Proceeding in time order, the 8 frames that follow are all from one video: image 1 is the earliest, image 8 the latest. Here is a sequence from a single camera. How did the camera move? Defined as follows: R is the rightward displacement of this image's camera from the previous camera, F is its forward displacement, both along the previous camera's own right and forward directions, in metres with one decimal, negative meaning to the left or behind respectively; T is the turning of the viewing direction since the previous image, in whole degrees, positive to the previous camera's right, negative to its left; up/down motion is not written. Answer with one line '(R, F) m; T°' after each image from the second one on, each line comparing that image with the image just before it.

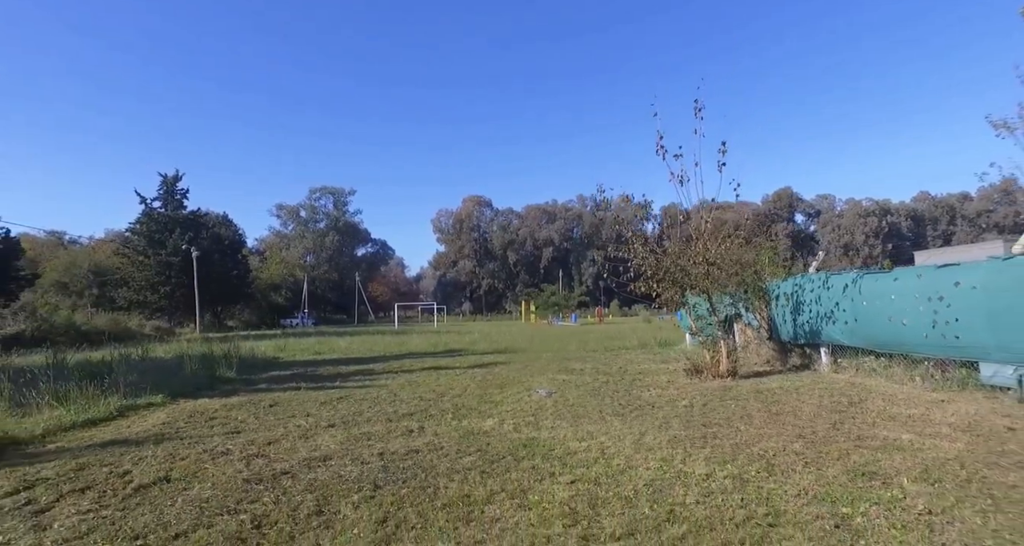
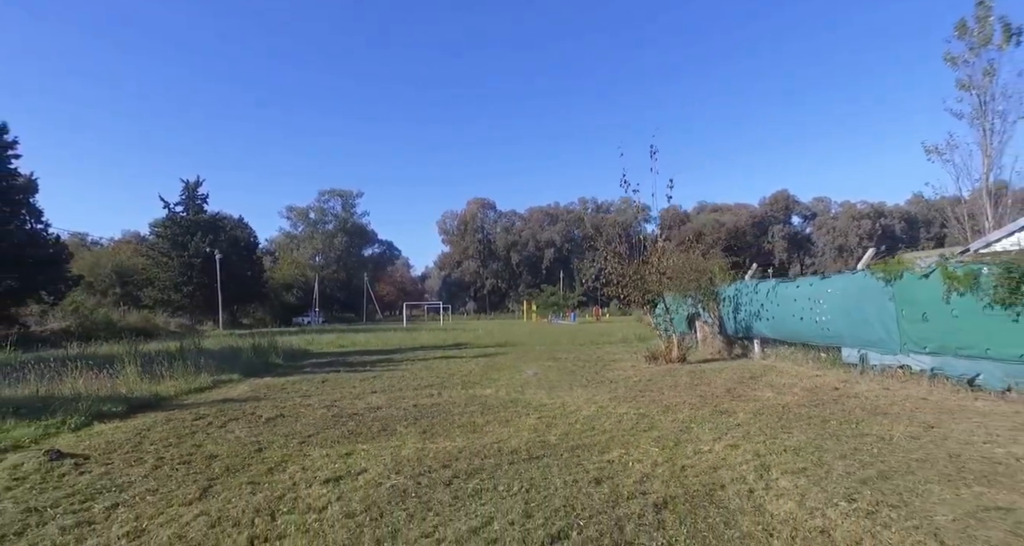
(+0.2, -2.7) m; 0°
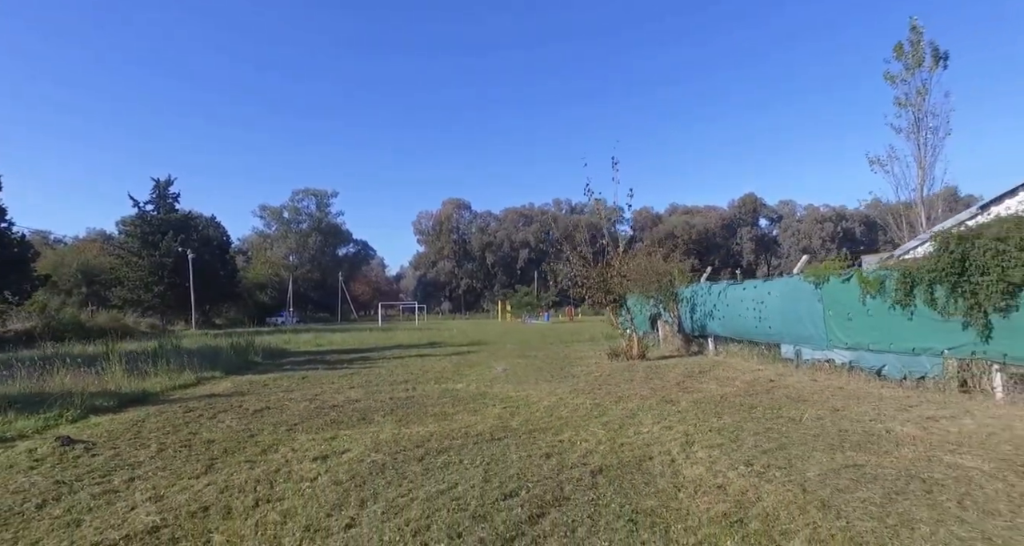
(+0.1, -0.7) m; +2°
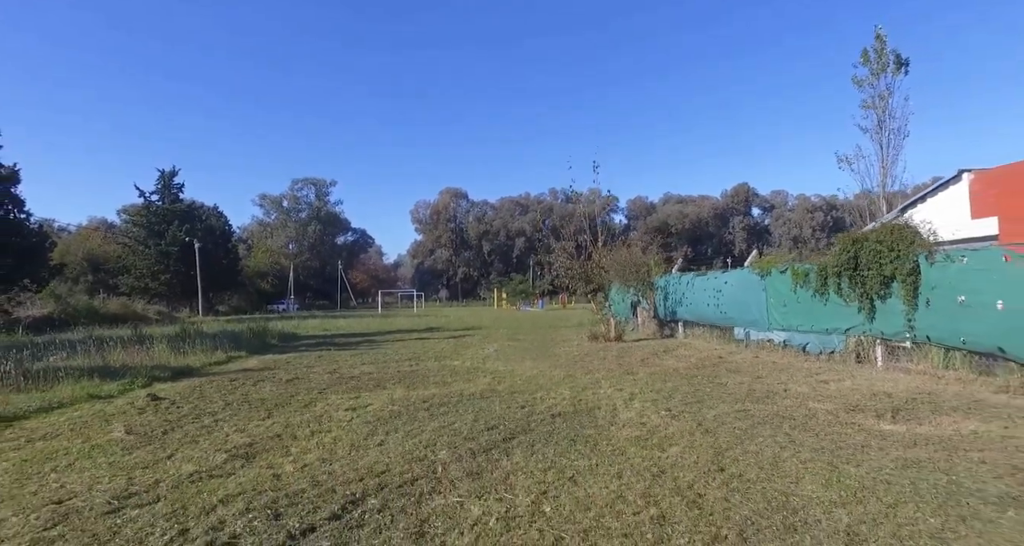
(+0.2, -1.6) m; 0°
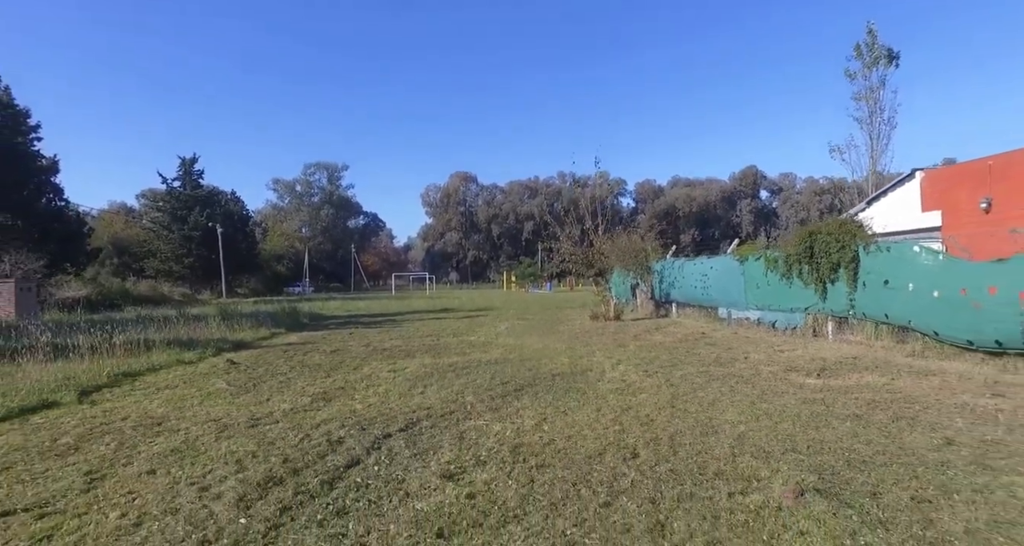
(0.0, -1.5) m; -1°
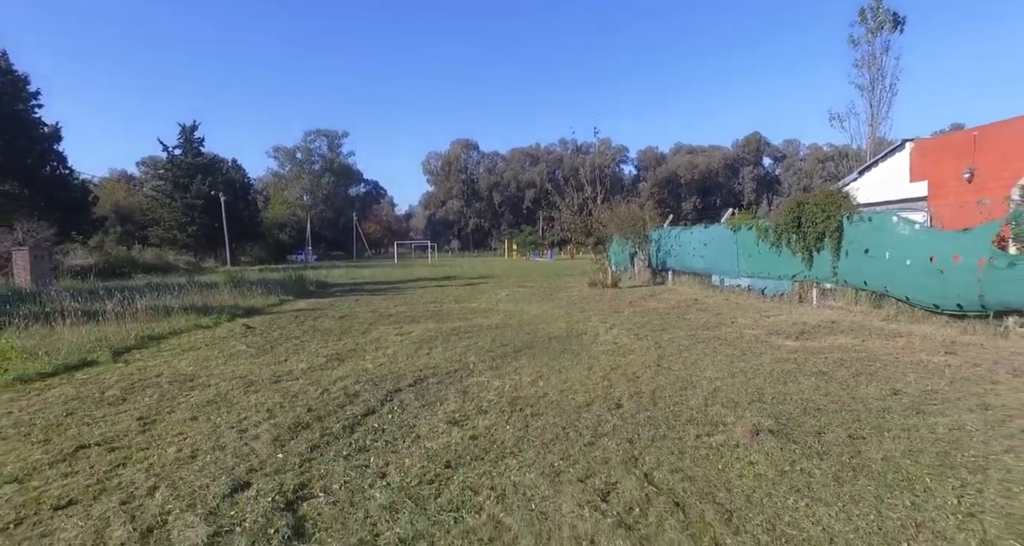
(0.0, -0.4) m; 0°
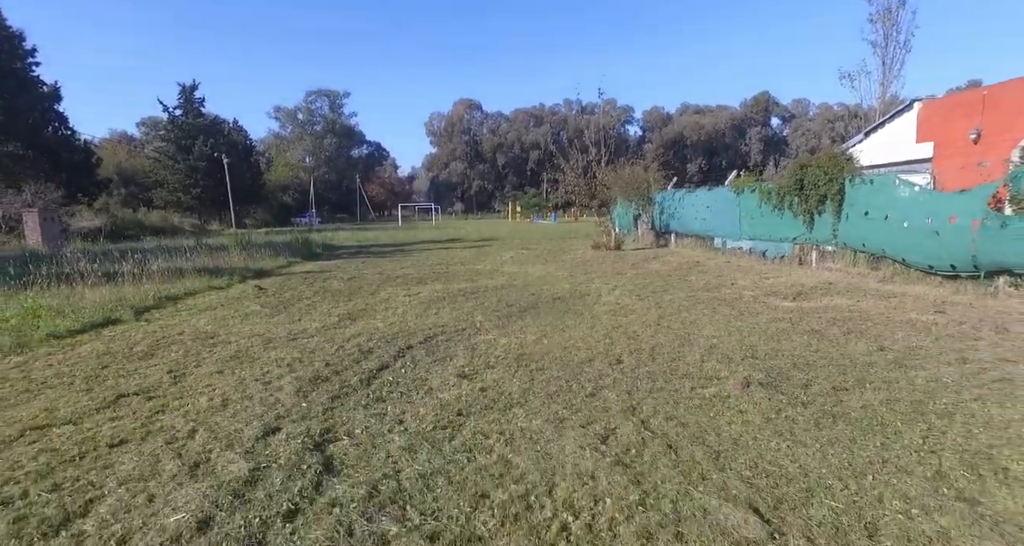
(0.0, -0.2) m; 0°
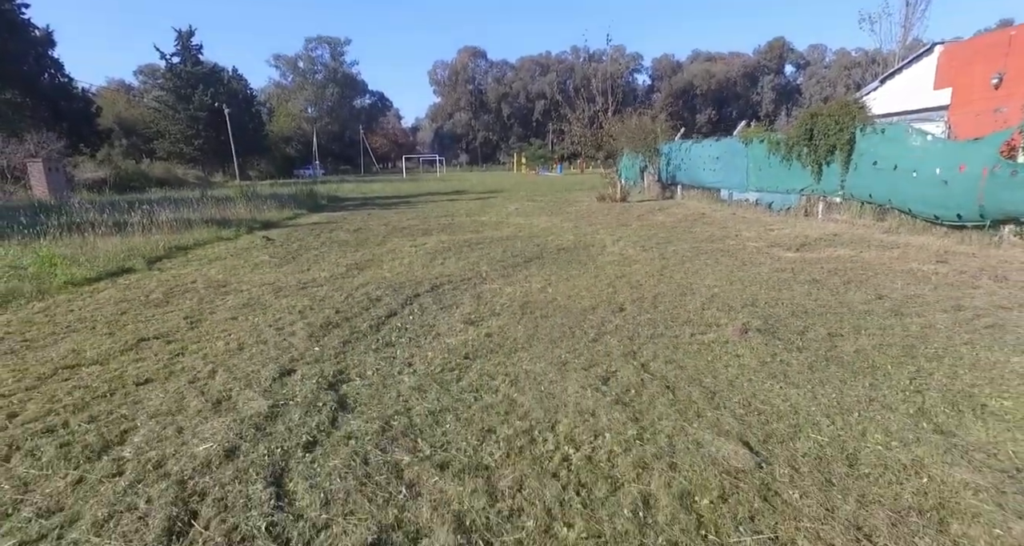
(0.0, -0.1) m; -1°
